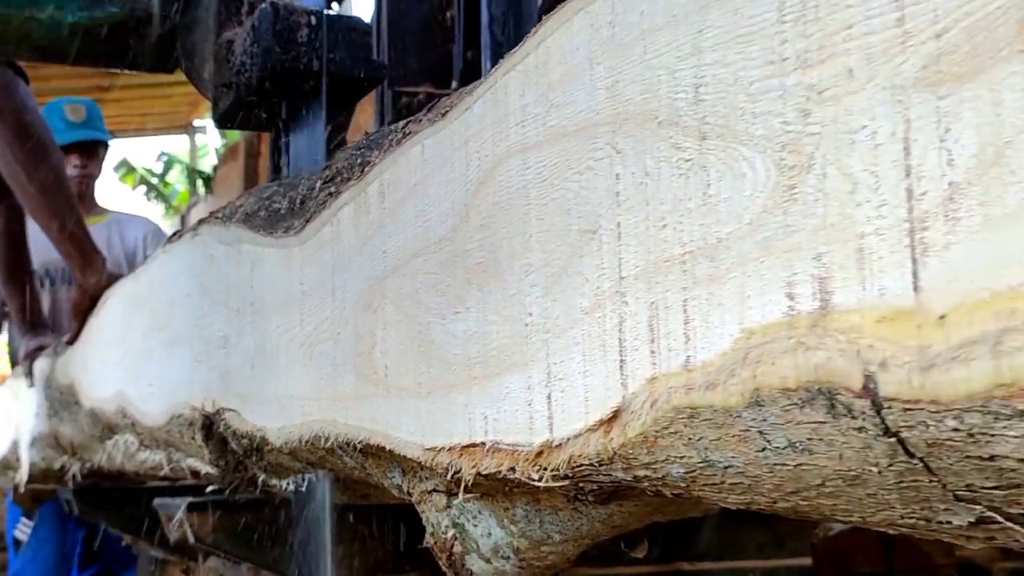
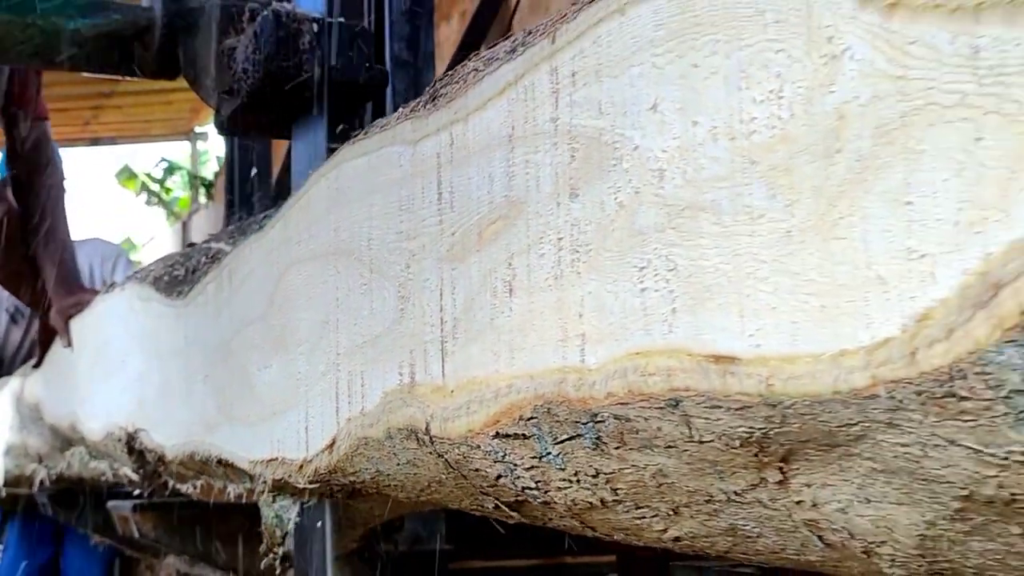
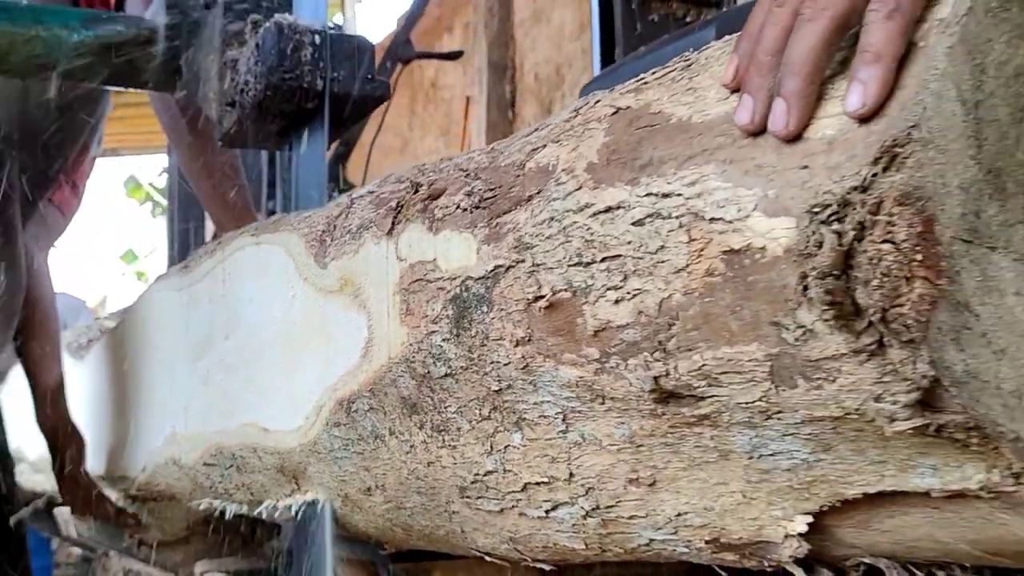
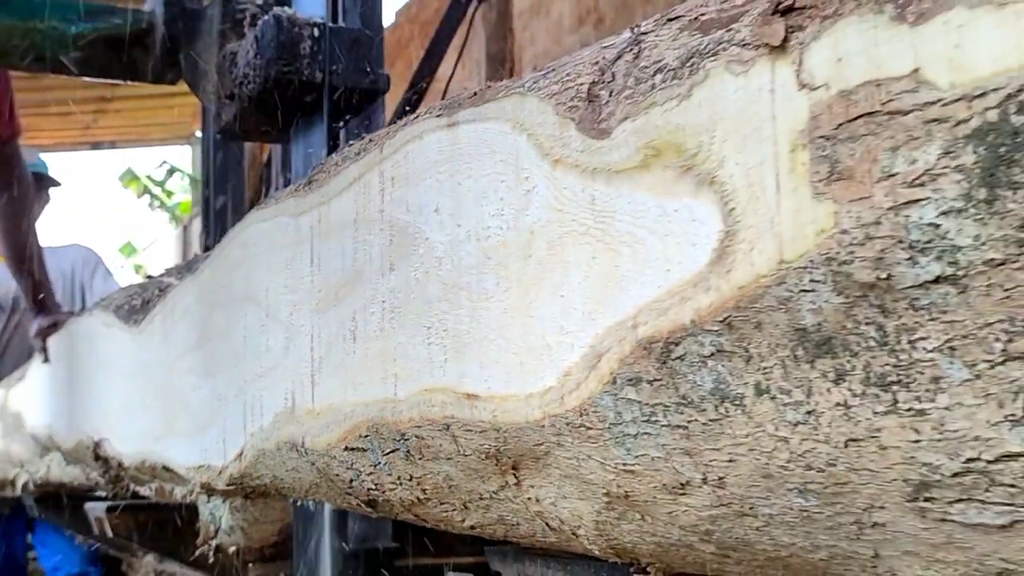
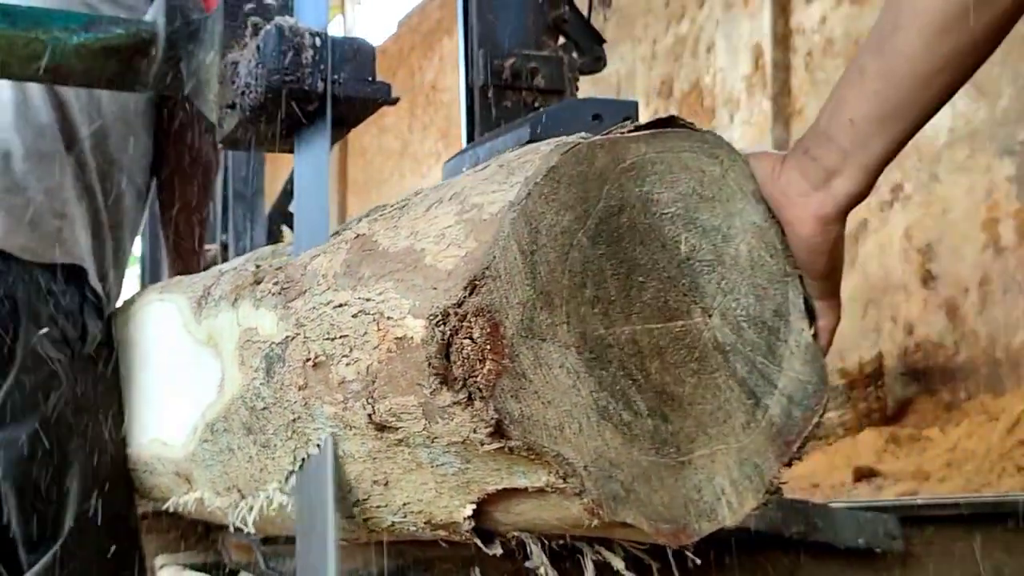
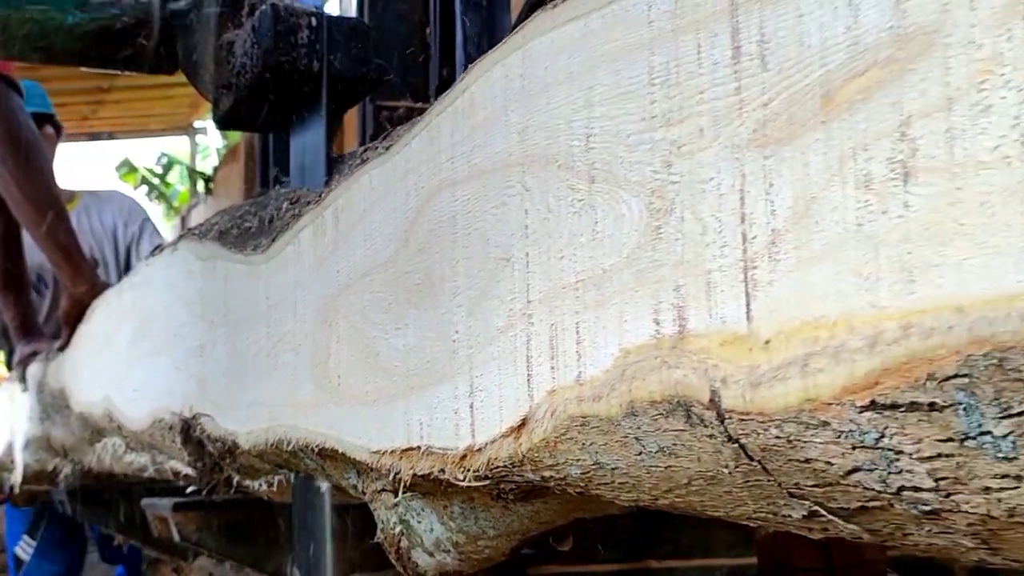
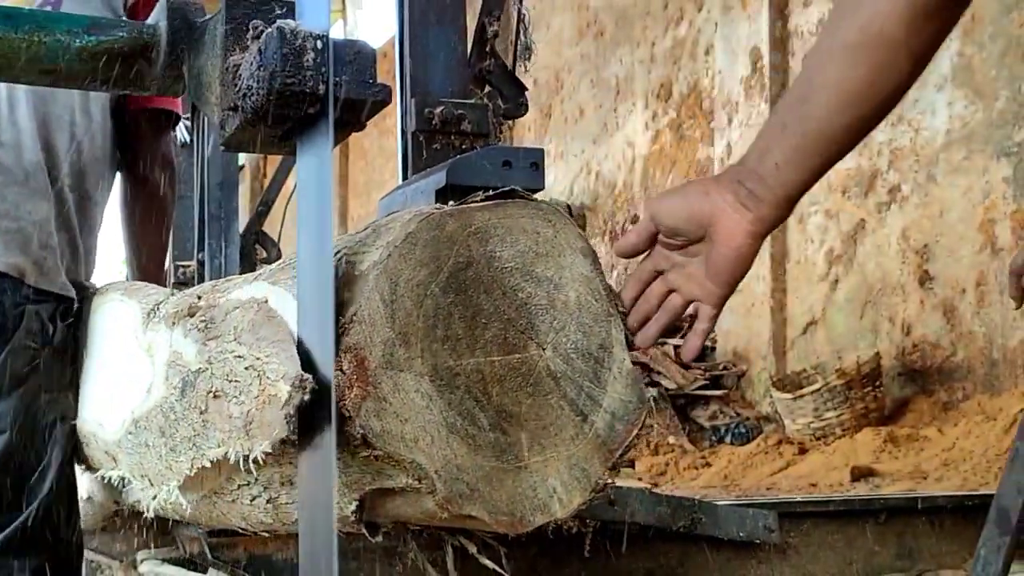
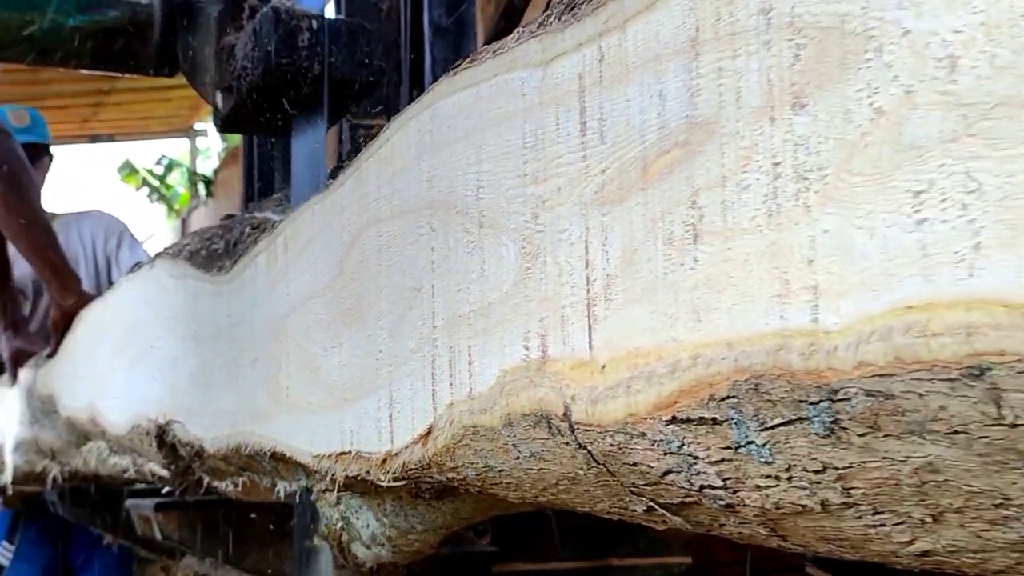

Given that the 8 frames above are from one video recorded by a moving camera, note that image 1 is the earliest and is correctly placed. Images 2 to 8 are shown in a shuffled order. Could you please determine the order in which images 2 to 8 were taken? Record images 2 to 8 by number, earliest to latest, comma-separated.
6, 8, 2, 4, 3, 5, 7
